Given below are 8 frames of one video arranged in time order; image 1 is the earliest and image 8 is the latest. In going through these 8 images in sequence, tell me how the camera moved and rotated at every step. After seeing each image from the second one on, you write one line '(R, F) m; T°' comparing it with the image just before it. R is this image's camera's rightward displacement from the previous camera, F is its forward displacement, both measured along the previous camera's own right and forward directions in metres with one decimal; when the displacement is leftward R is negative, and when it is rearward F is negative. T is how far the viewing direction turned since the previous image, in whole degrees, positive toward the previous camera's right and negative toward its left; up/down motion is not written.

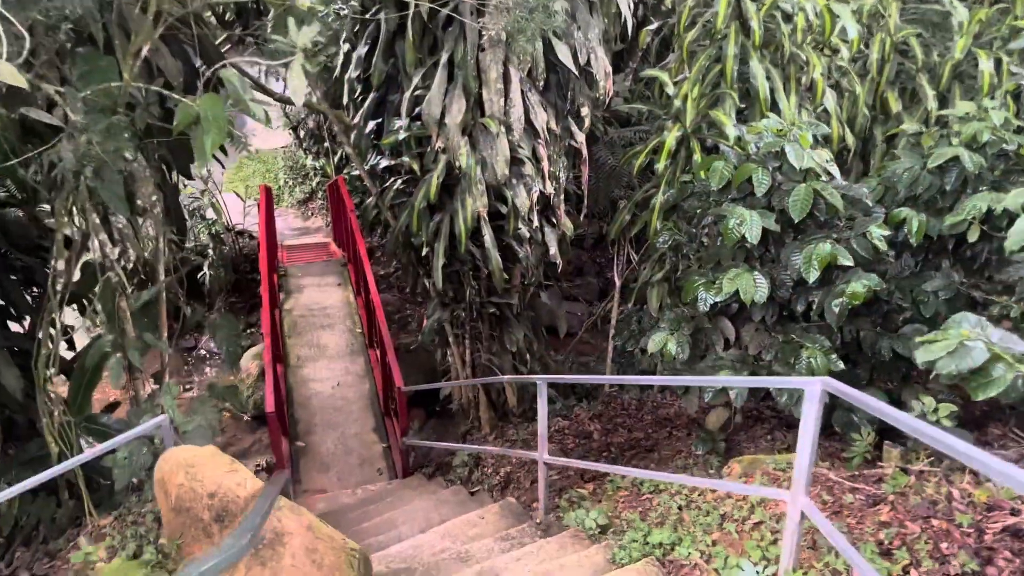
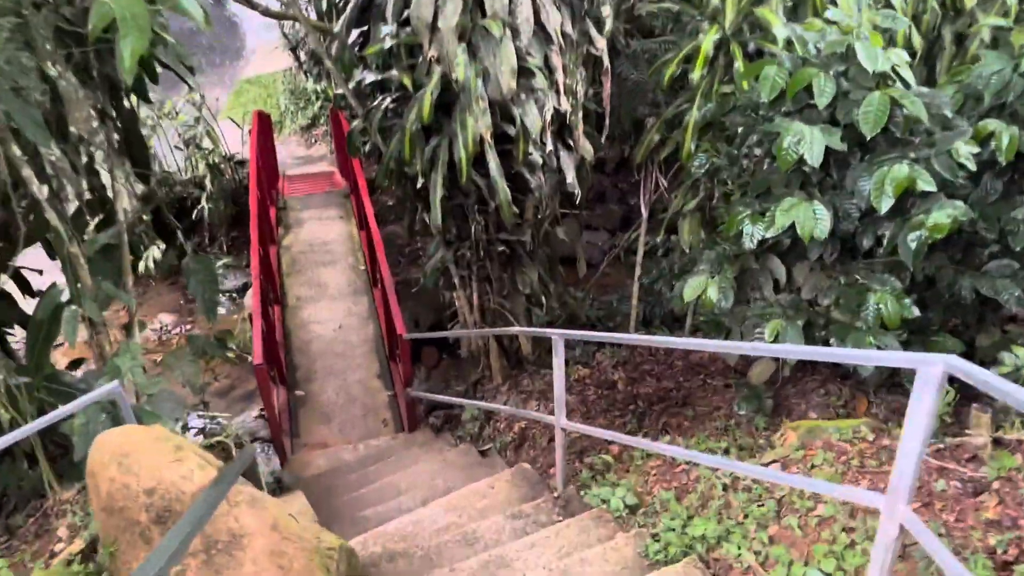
(0.0, +0.4) m; -1°
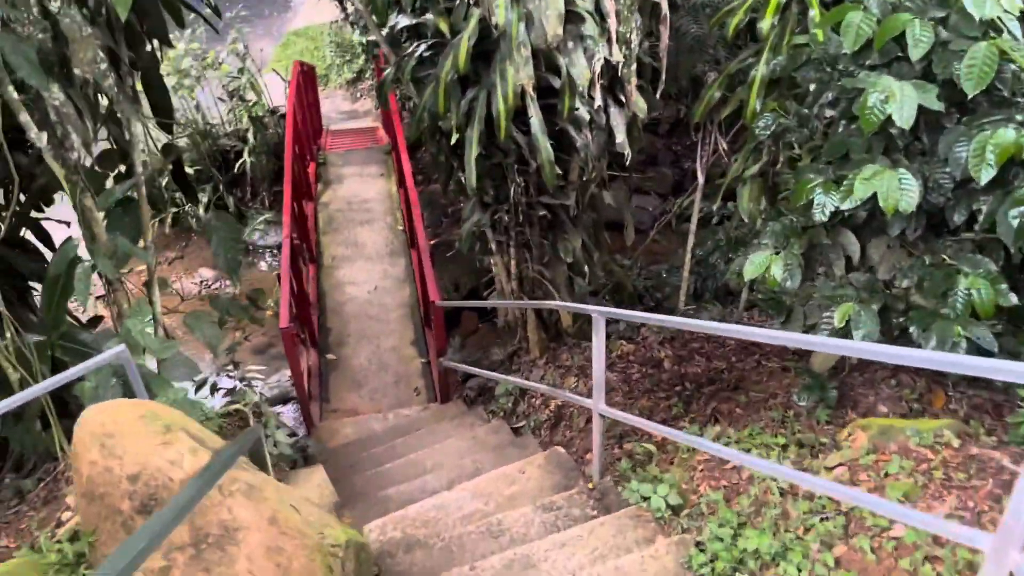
(0.0, +0.2) m; -3°
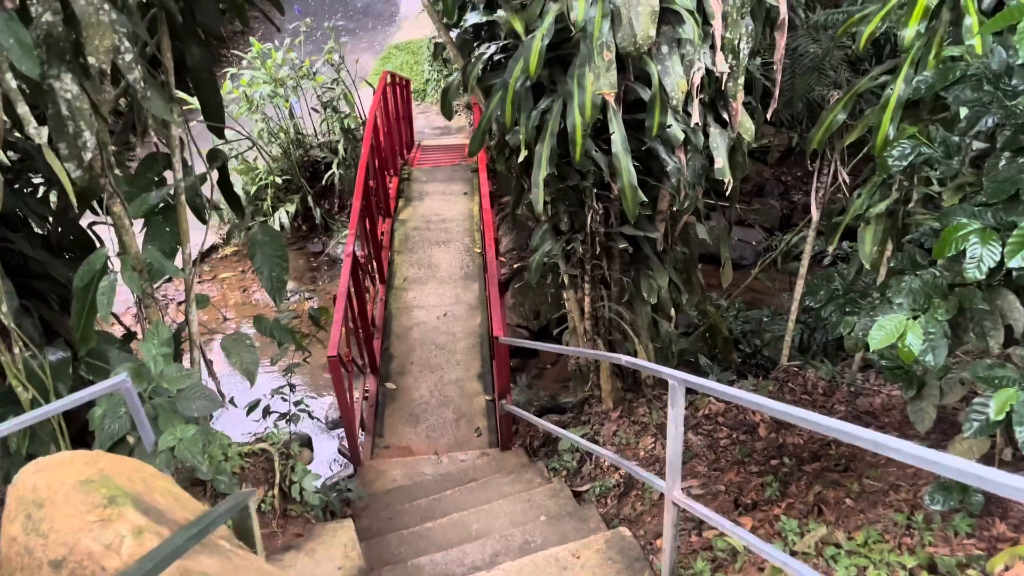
(+0.1, +0.3) m; -7°
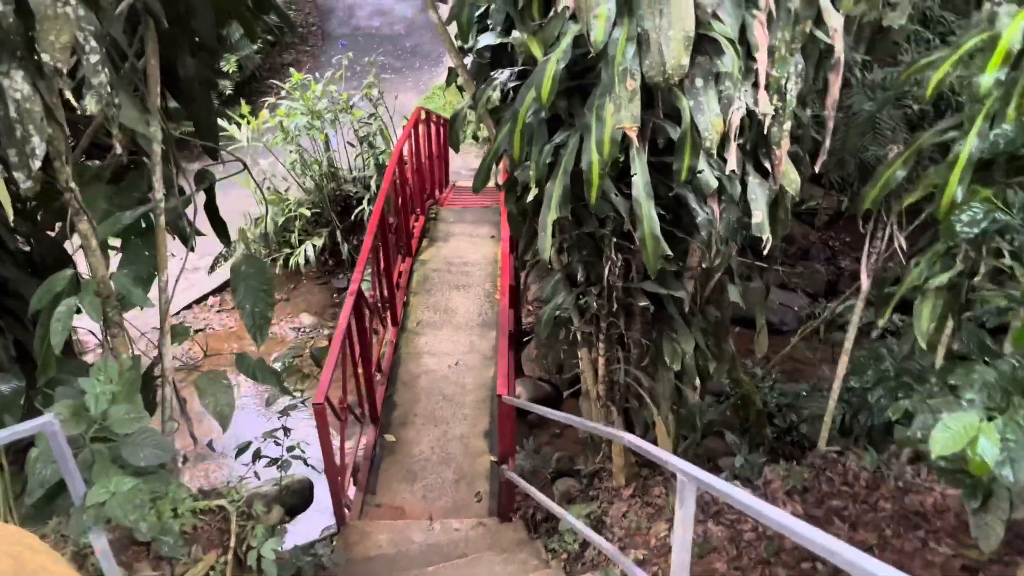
(+0.1, +0.2) m; -3°
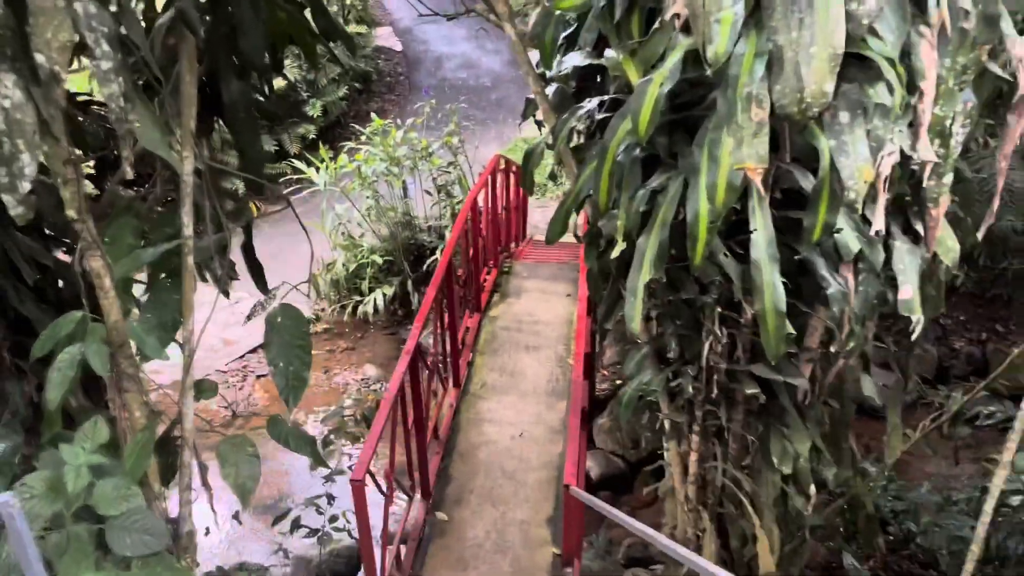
(0.0, +0.3) m; -5°
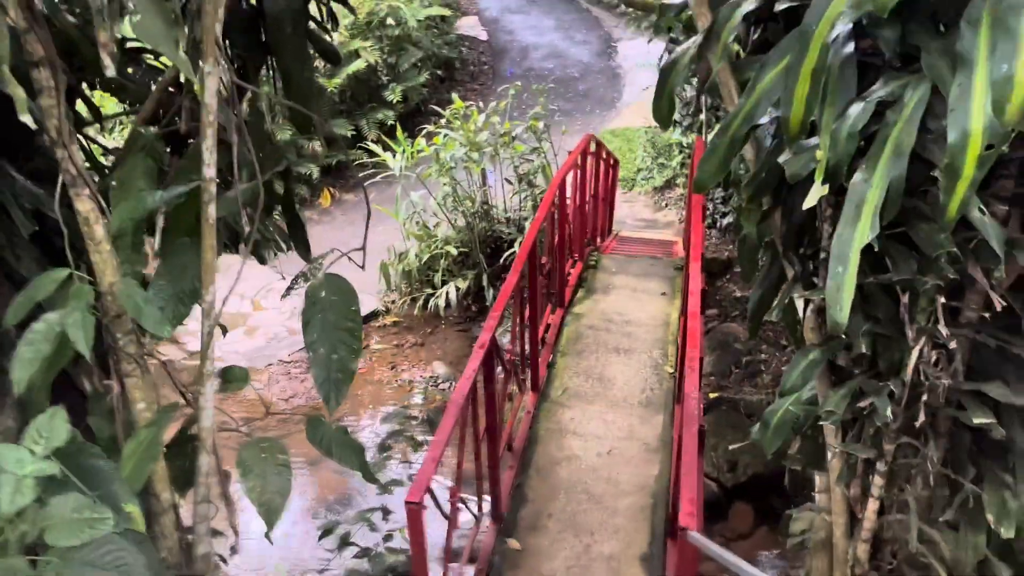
(-0.1, +0.4) m; -5°
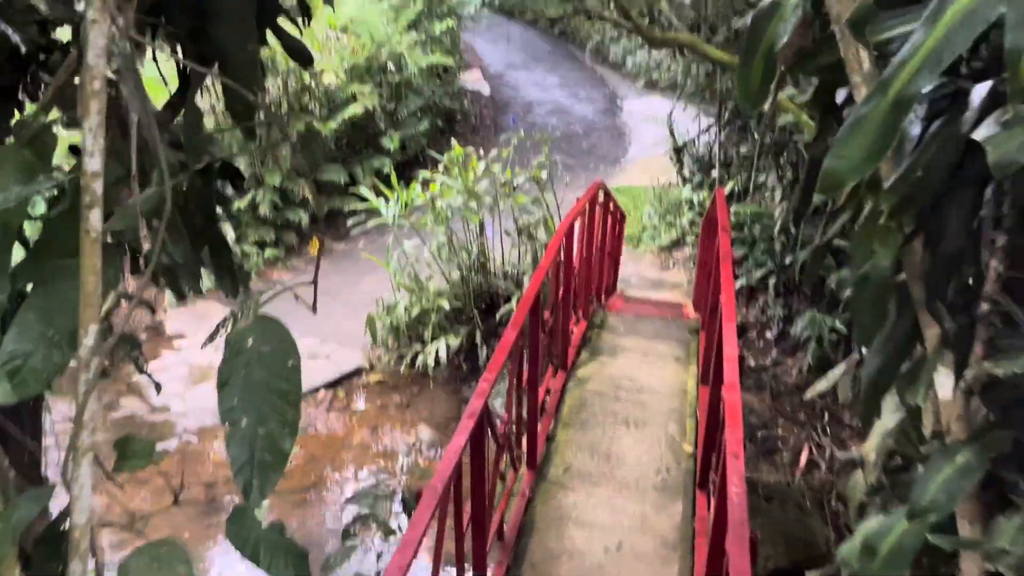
(0.0, +0.4) m; 0°
